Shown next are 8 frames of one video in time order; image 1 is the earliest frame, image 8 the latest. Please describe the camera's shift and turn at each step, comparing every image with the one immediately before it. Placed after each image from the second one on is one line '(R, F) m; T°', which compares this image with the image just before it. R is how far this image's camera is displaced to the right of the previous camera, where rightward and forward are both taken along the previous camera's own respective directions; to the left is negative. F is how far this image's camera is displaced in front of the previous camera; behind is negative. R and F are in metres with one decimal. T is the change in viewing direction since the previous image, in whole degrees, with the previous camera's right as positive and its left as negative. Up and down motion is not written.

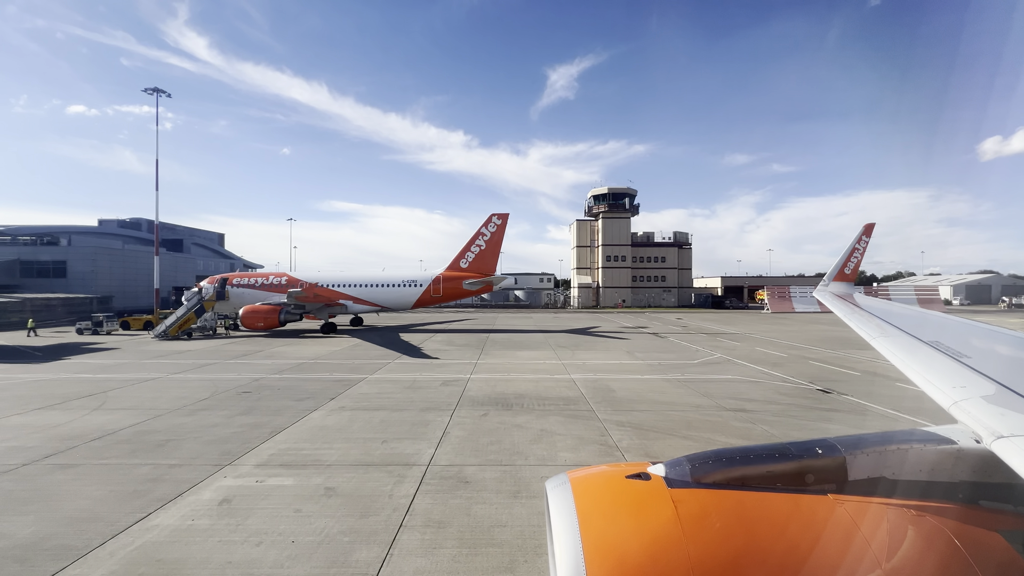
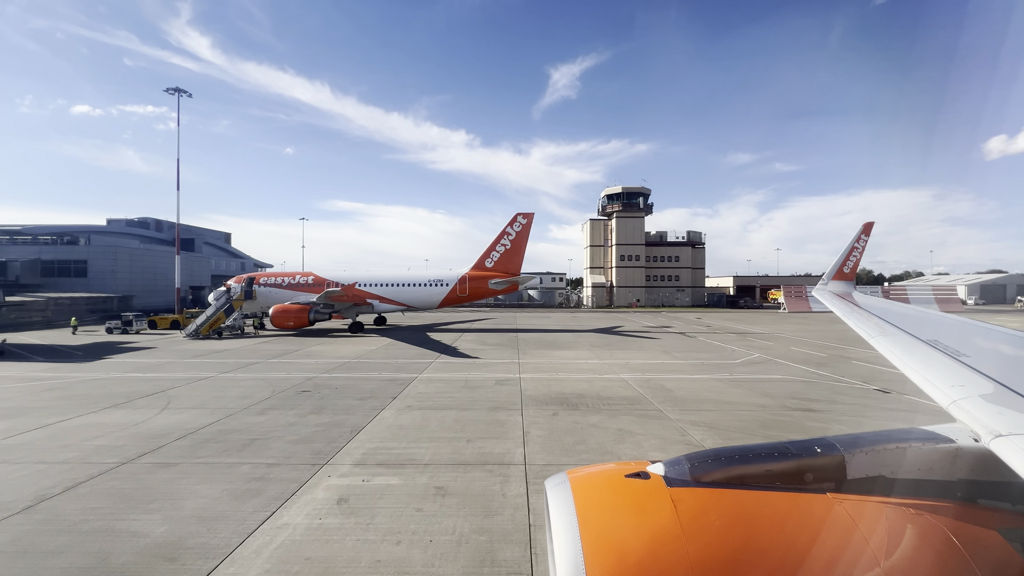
(-1.6, 0.0) m; 0°
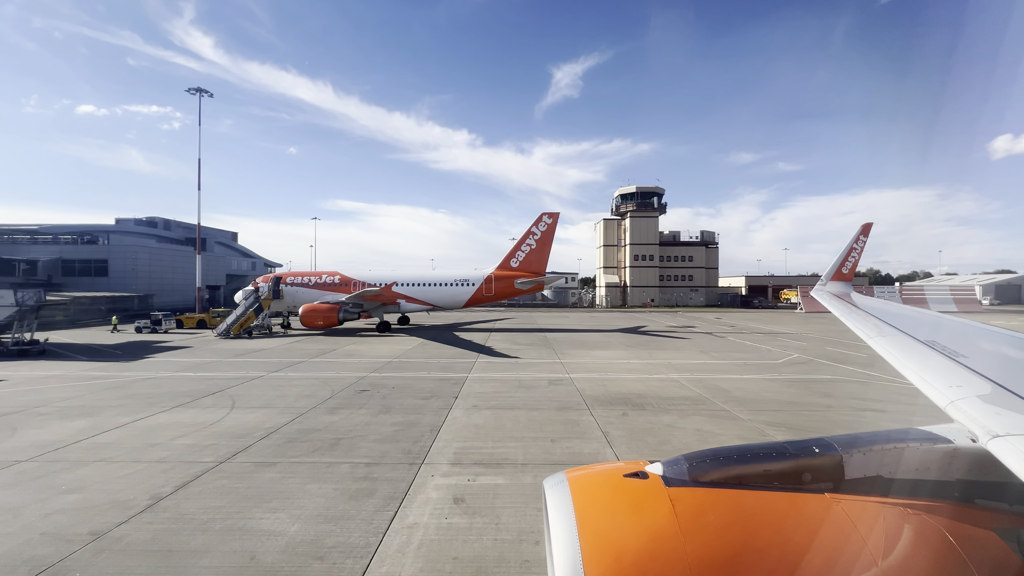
(-1.6, 0.0) m; 0°
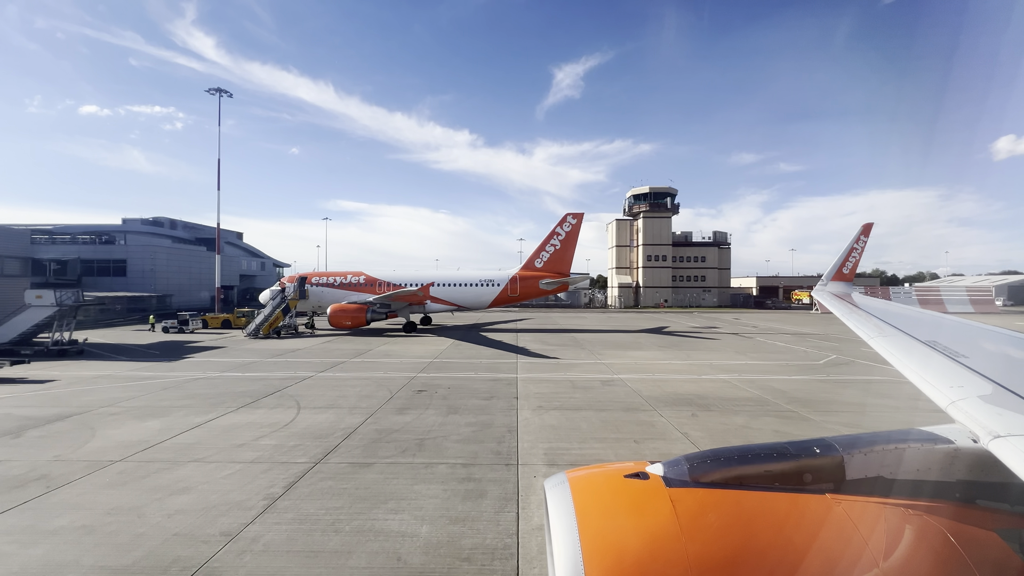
(-1.6, 0.0) m; 0°
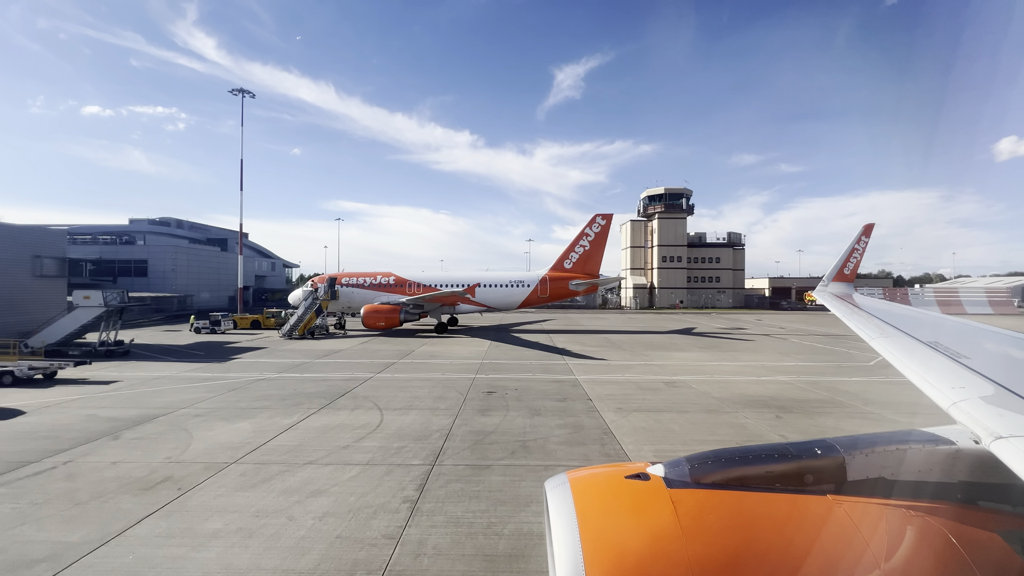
(-2.0, 0.0) m; 0°
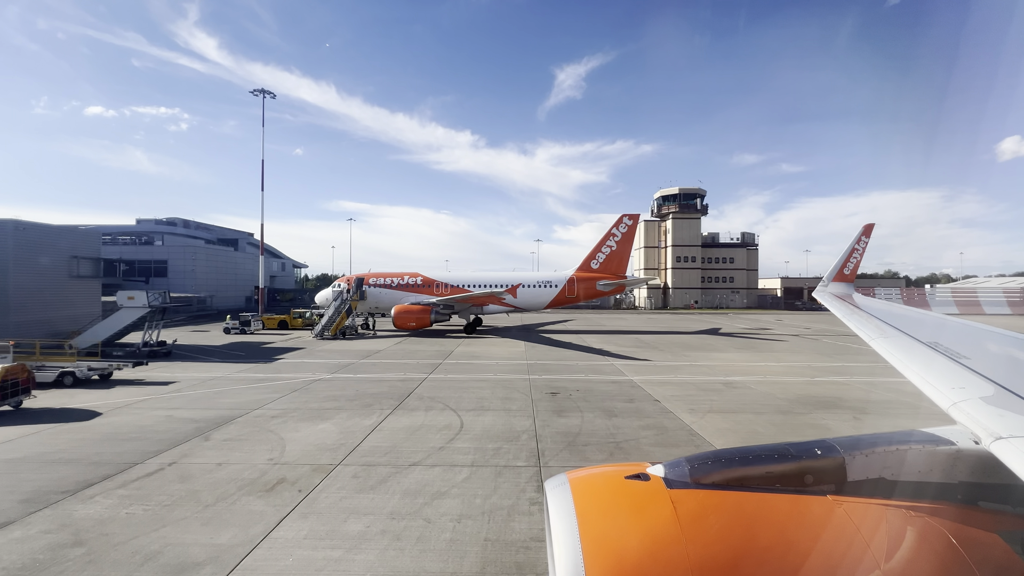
(-1.8, 0.0) m; 0°
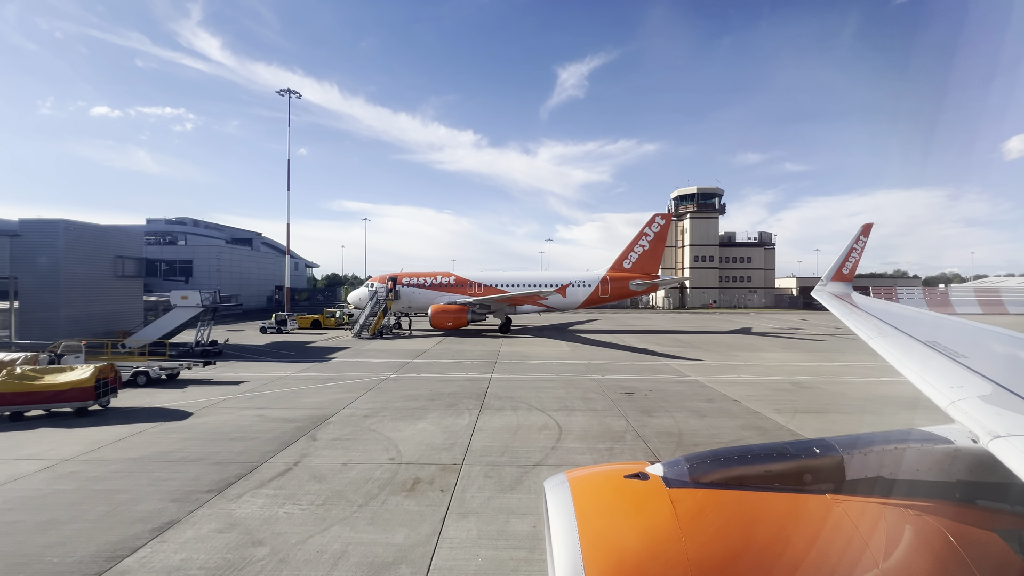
(-2.1, 0.0) m; 0°
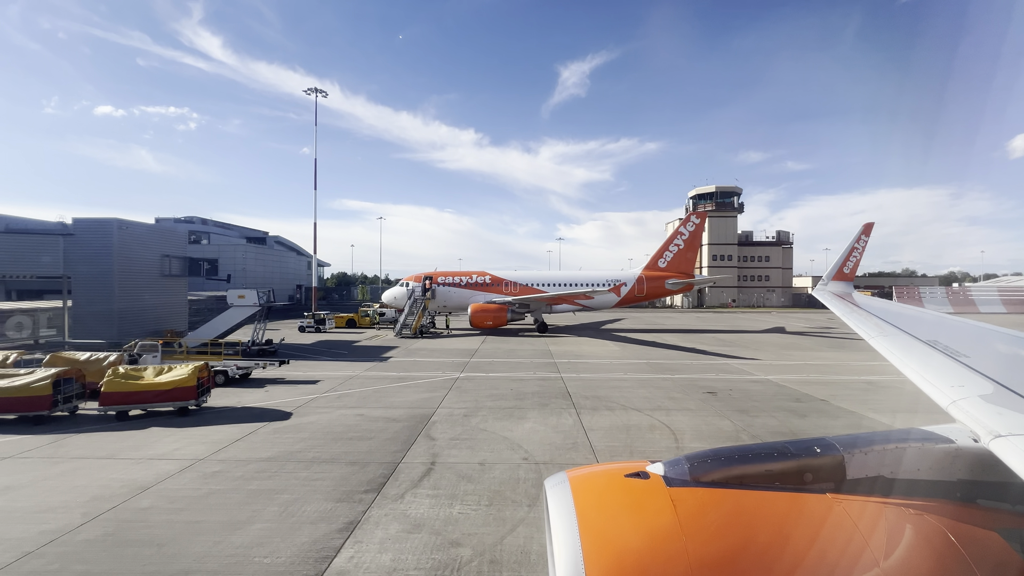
(-2.3, 0.0) m; 0°
